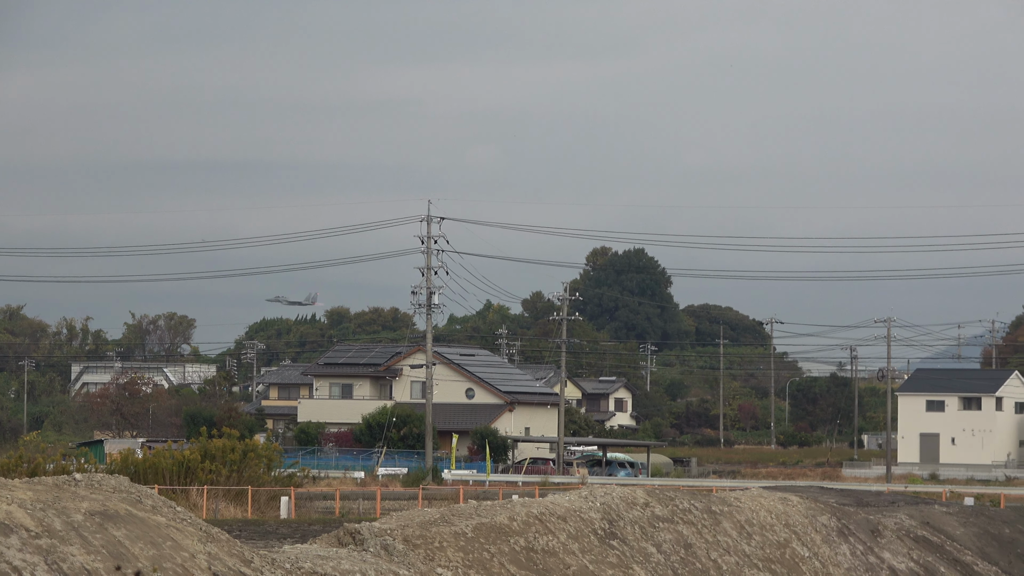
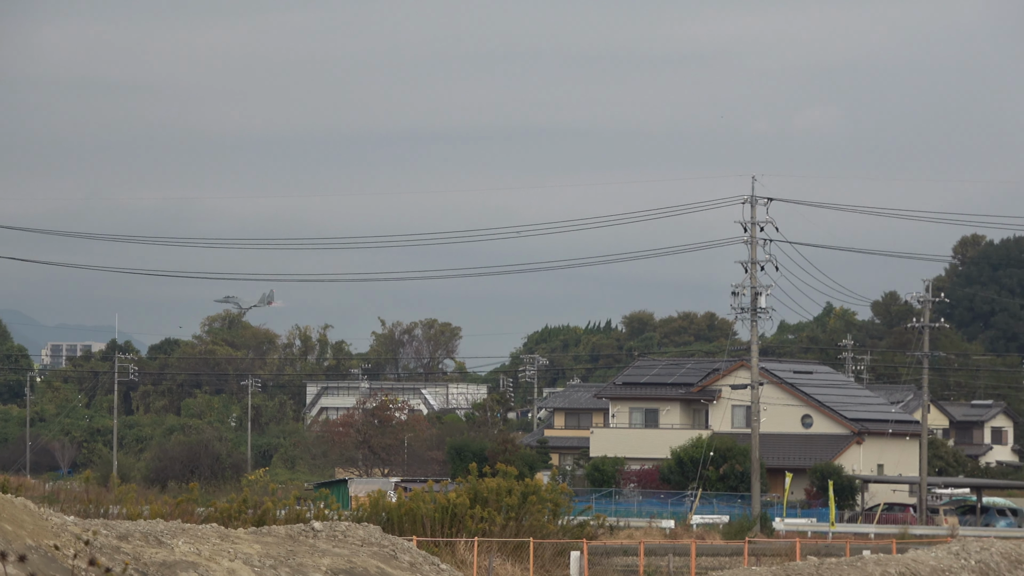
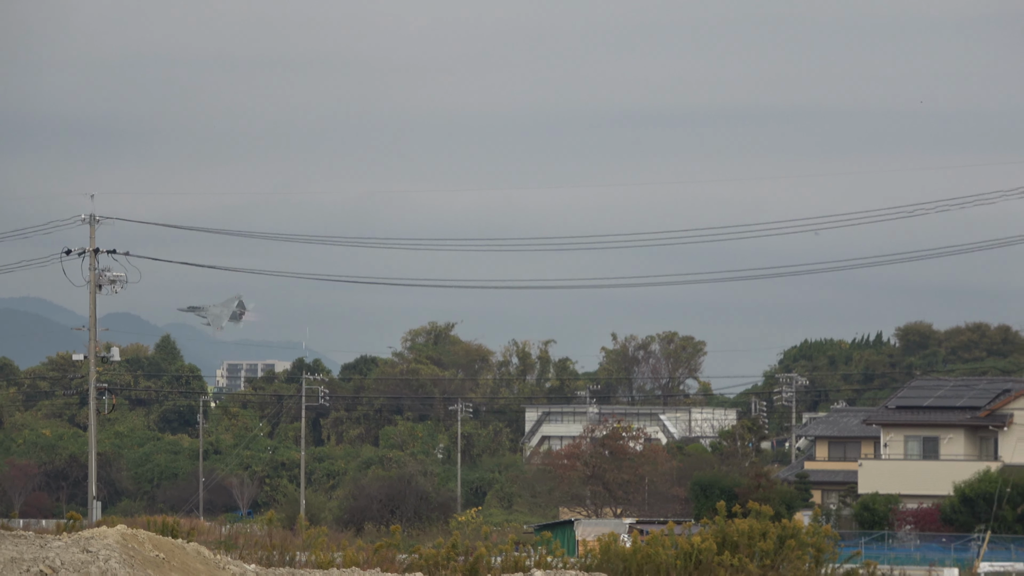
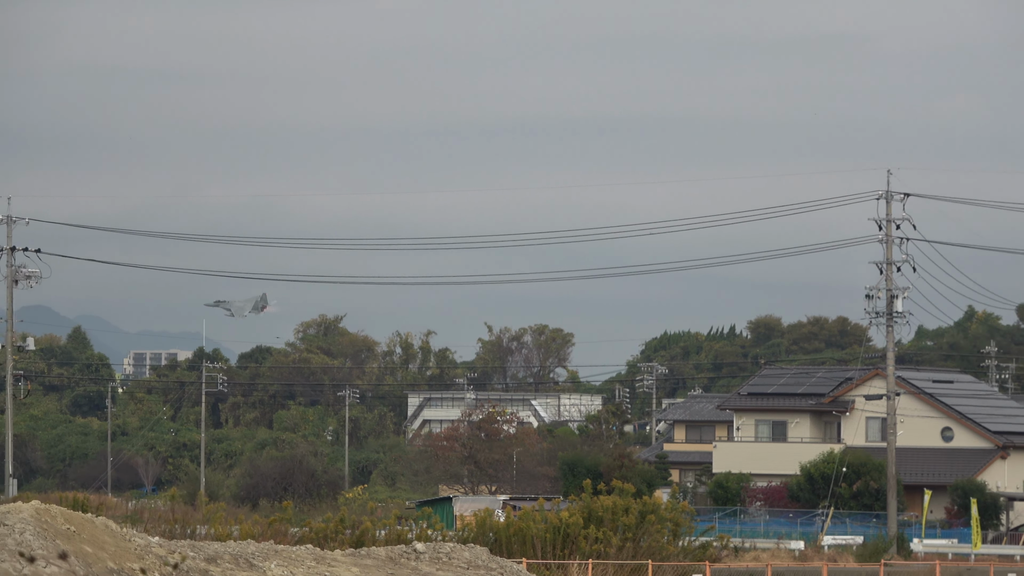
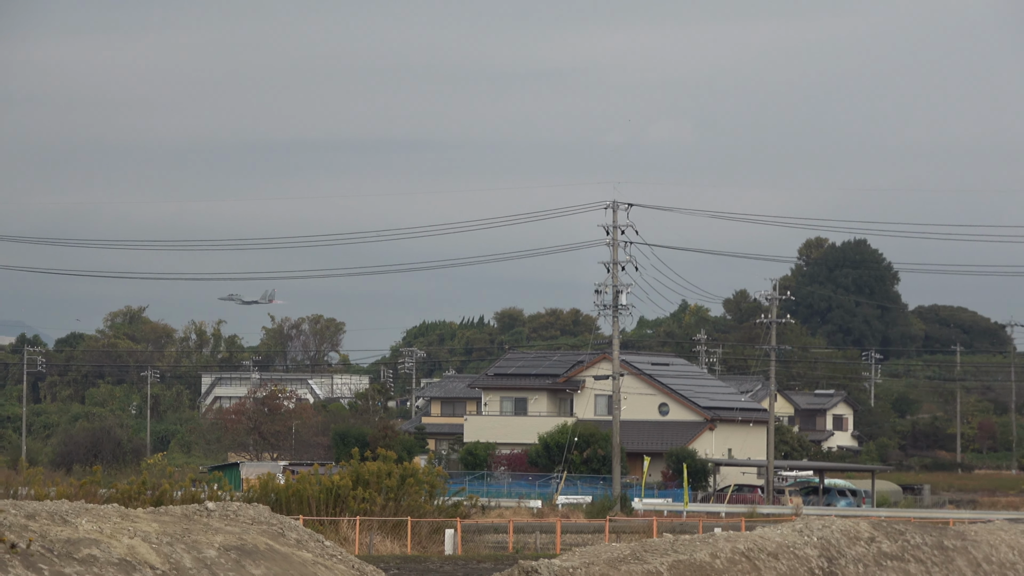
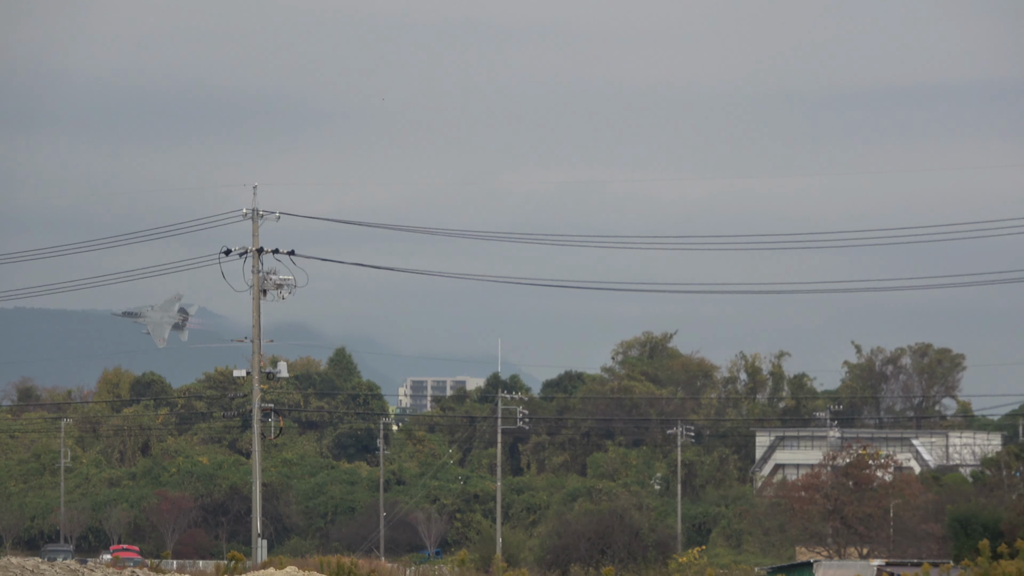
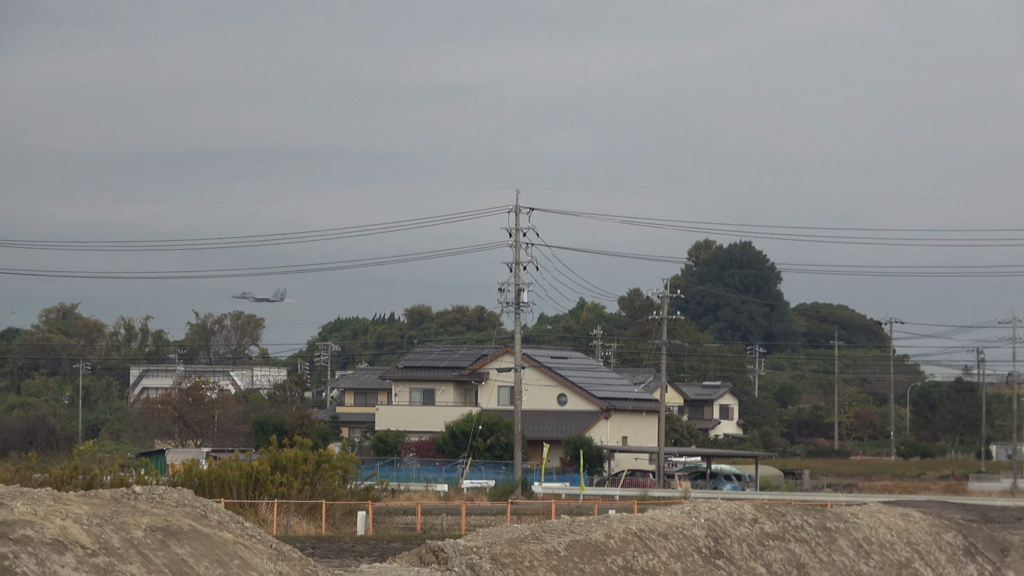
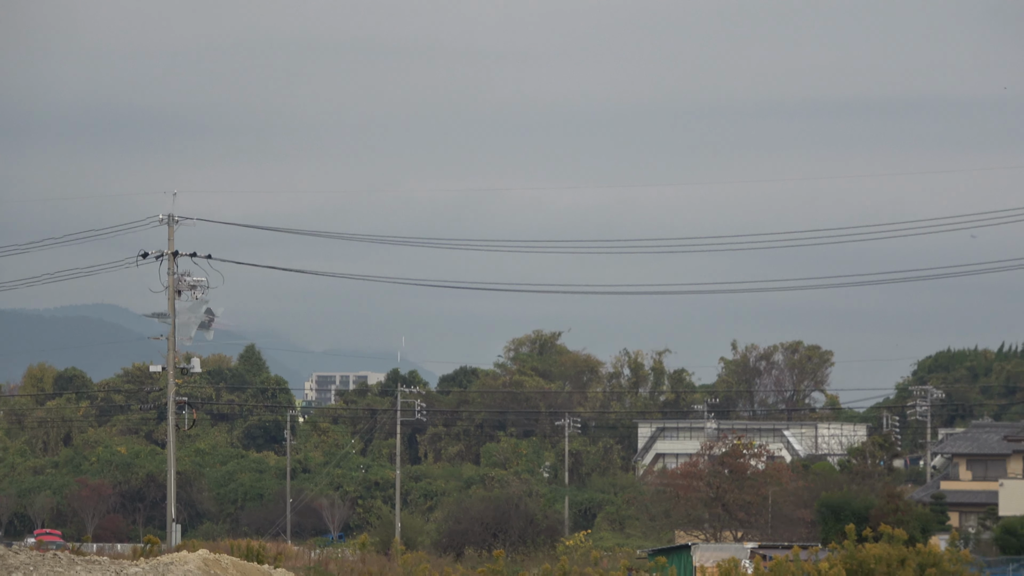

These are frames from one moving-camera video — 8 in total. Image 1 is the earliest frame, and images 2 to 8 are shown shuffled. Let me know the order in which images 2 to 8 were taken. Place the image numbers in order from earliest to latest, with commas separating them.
7, 5, 2, 4, 3, 8, 6
